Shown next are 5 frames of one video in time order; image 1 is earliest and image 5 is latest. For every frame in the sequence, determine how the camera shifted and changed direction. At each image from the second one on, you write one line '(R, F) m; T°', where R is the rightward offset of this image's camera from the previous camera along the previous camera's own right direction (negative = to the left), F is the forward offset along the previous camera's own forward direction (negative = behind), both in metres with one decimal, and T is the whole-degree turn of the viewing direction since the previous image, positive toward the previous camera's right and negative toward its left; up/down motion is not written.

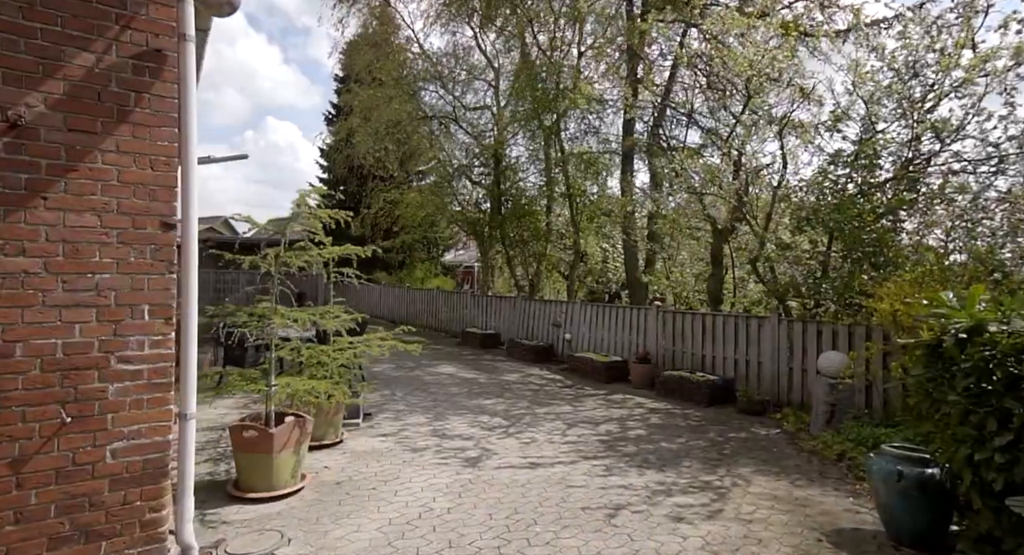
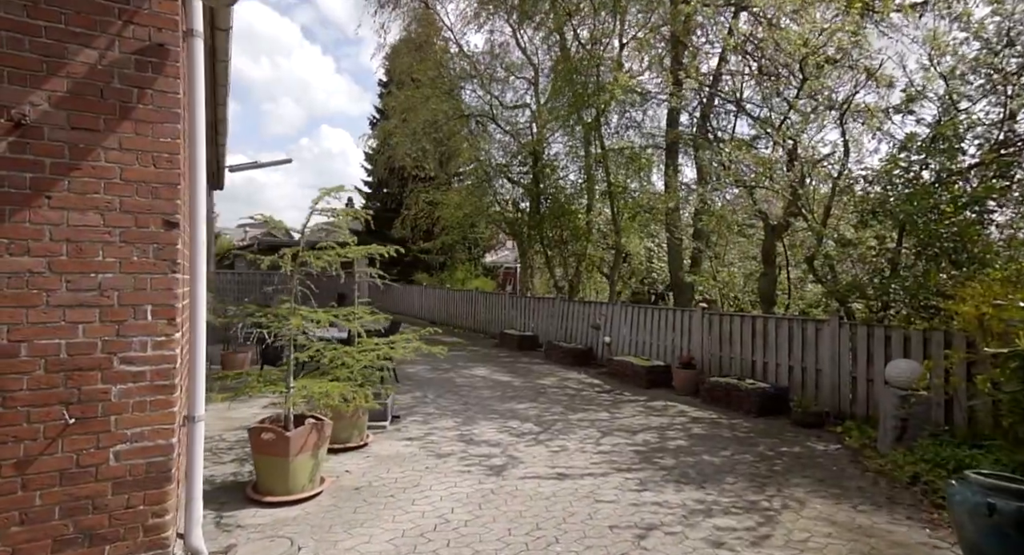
(+0.2, +0.2) m; -5°
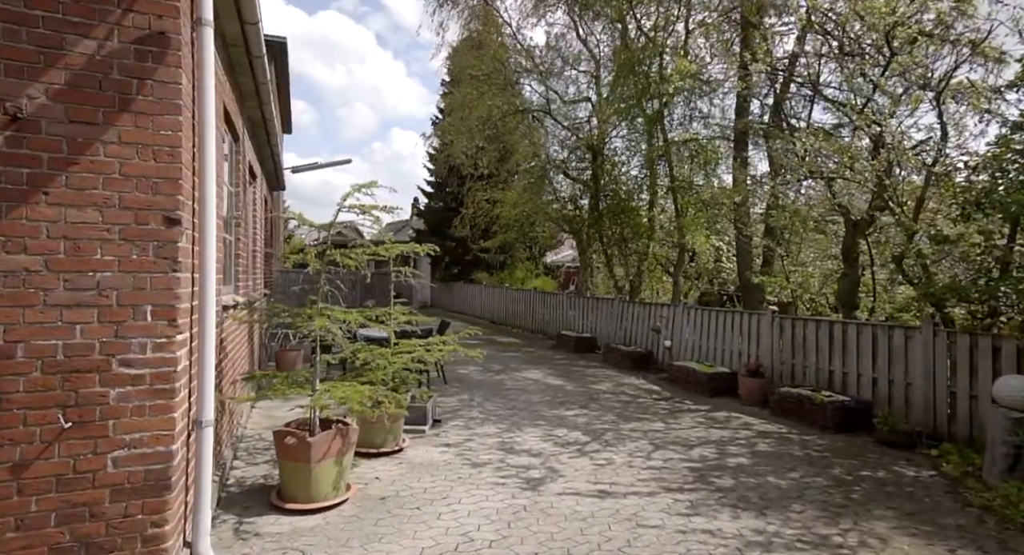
(+0.2, +0.3) m; -7°
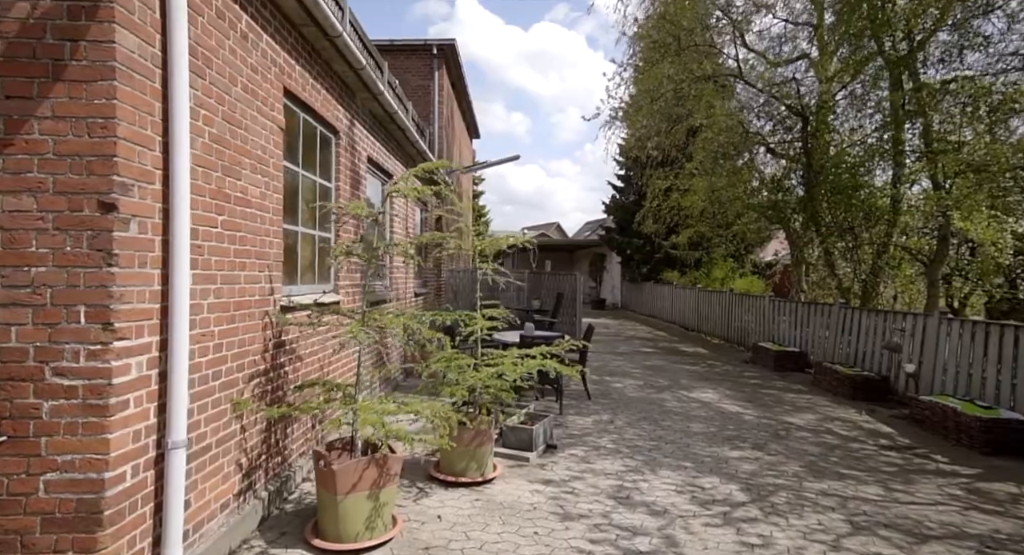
(+0.7, +1.1) m; -21°
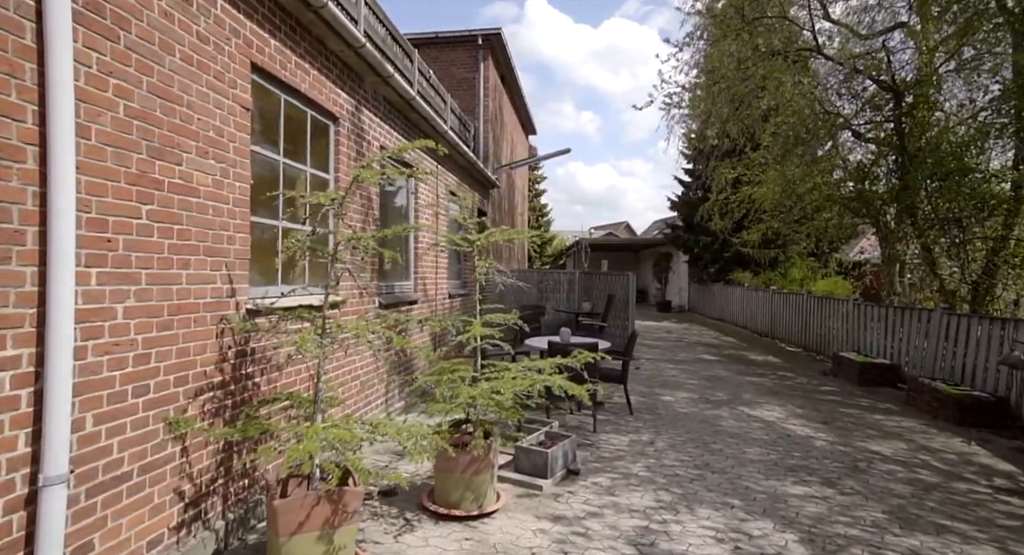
(+0.4, +0.6) m; -7°
